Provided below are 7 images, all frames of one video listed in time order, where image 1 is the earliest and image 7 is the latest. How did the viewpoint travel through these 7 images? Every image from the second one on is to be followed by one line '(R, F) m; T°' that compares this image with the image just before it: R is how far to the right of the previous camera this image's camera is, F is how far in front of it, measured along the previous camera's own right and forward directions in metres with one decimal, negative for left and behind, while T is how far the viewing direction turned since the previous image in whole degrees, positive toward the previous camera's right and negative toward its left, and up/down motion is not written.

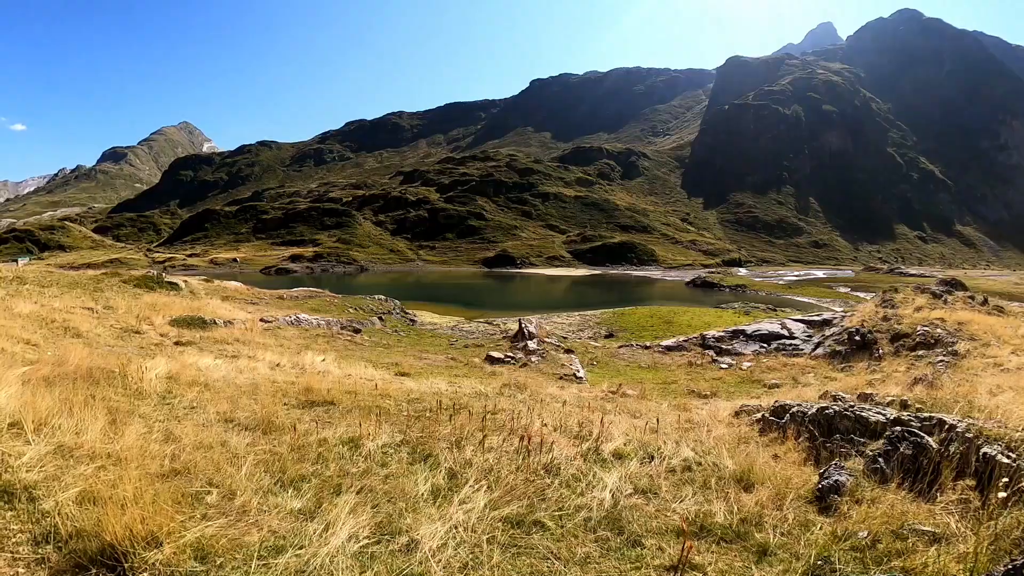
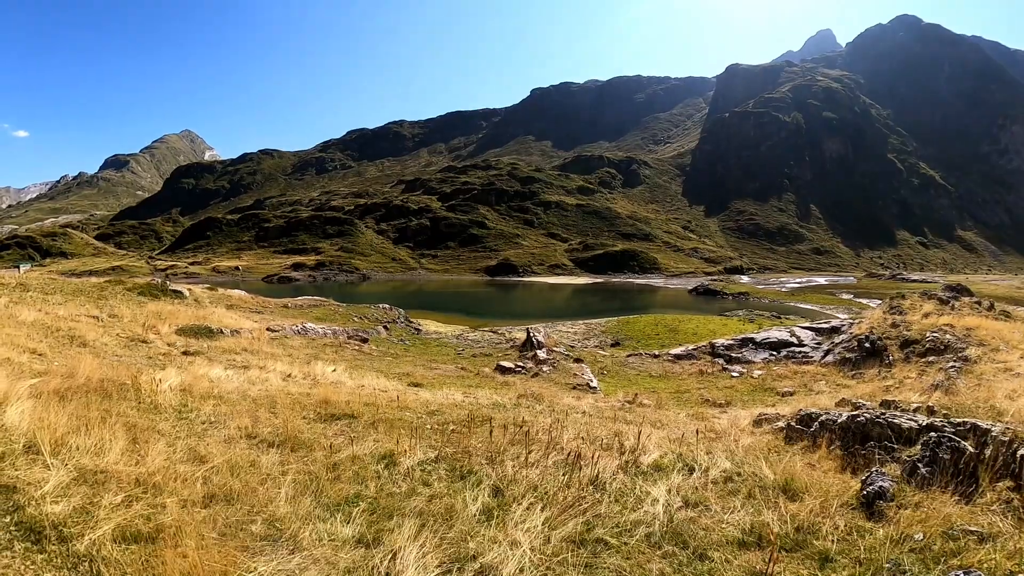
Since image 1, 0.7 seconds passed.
(-0.6, +0.4) m; 0°
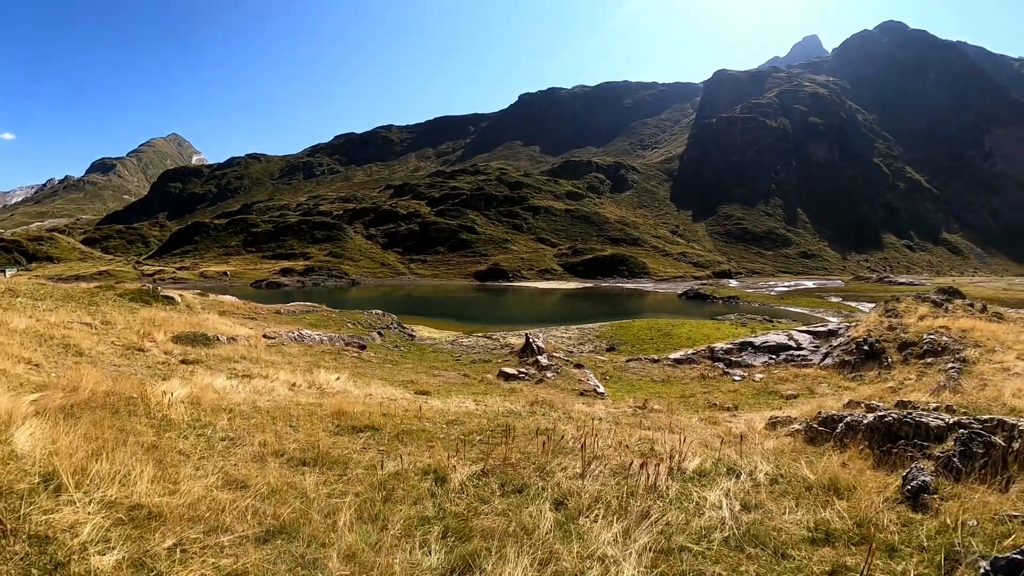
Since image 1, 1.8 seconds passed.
(-0.8, +0.4) m; +2°
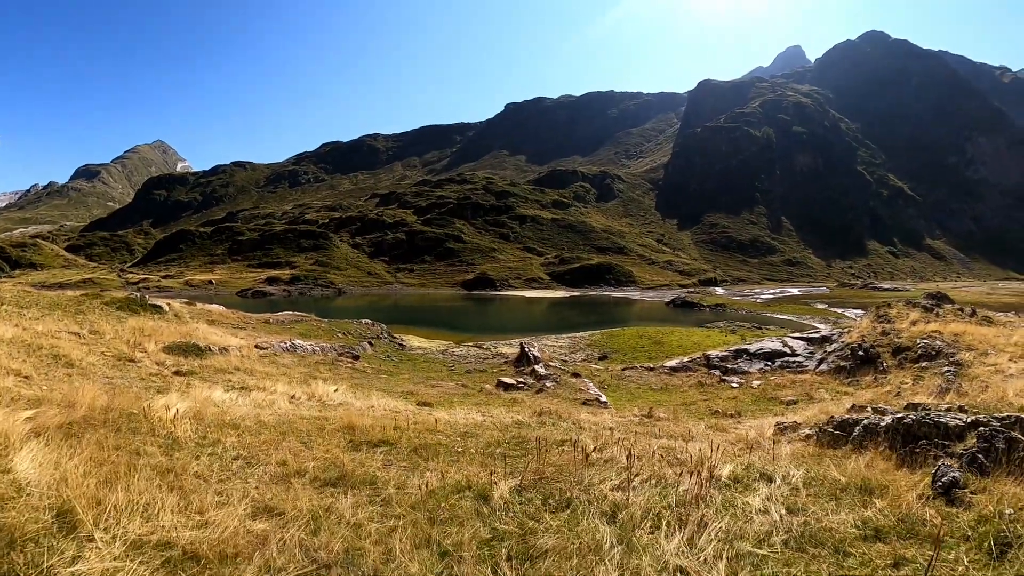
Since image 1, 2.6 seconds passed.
(-0.7, +0.4) m; +2°
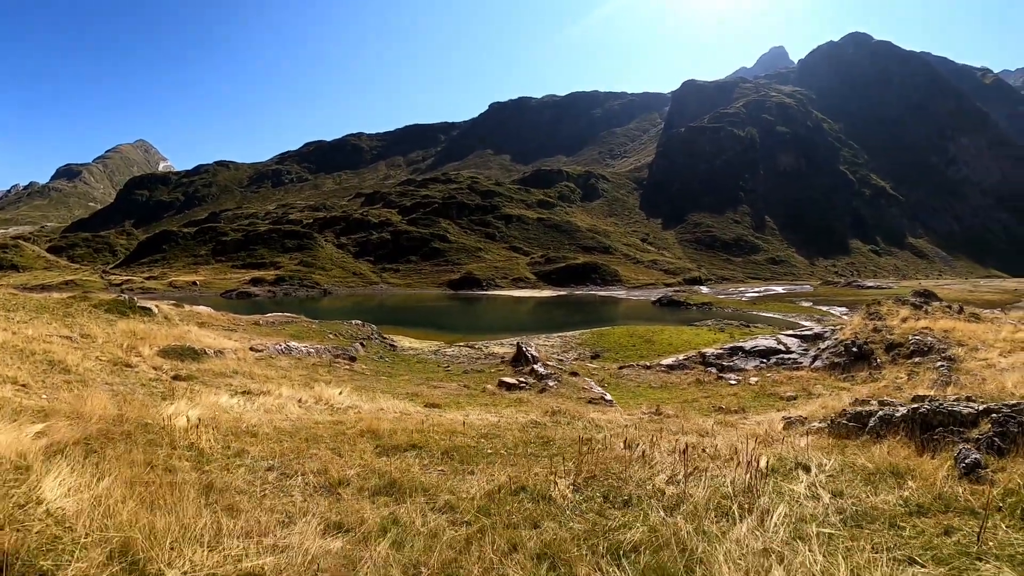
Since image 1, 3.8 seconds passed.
(-0.9, +0.3) m; +2°
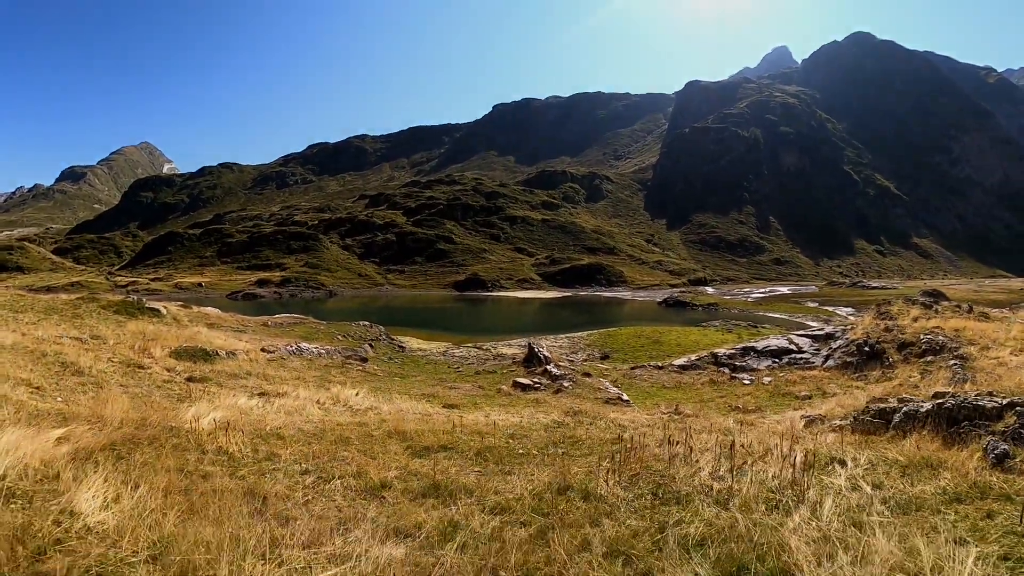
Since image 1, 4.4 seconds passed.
(-0.5, +0.3) m; 0°
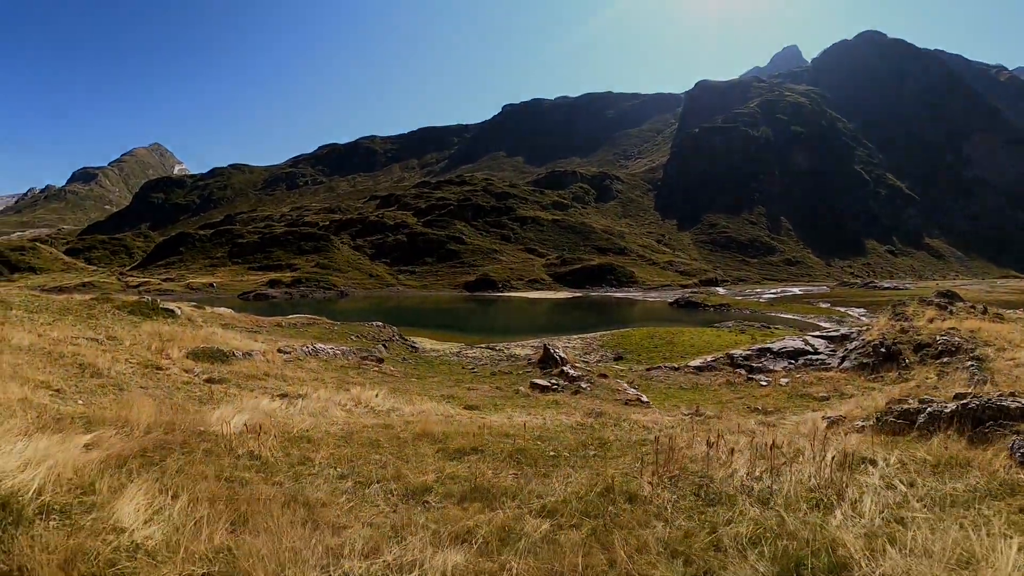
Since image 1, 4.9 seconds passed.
(-0.4, +0.2) m; -1°
